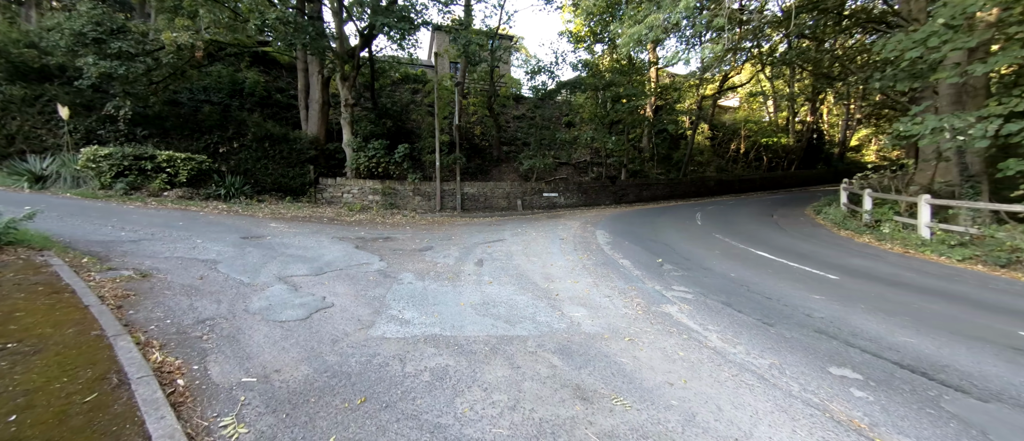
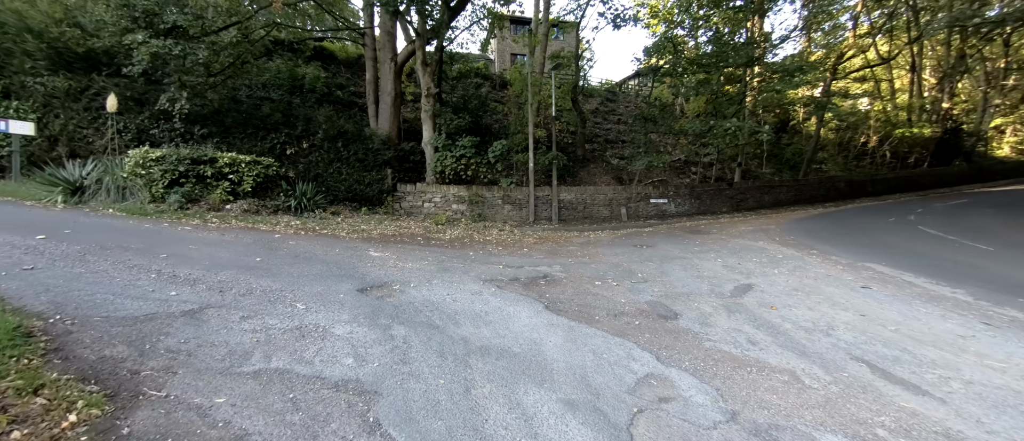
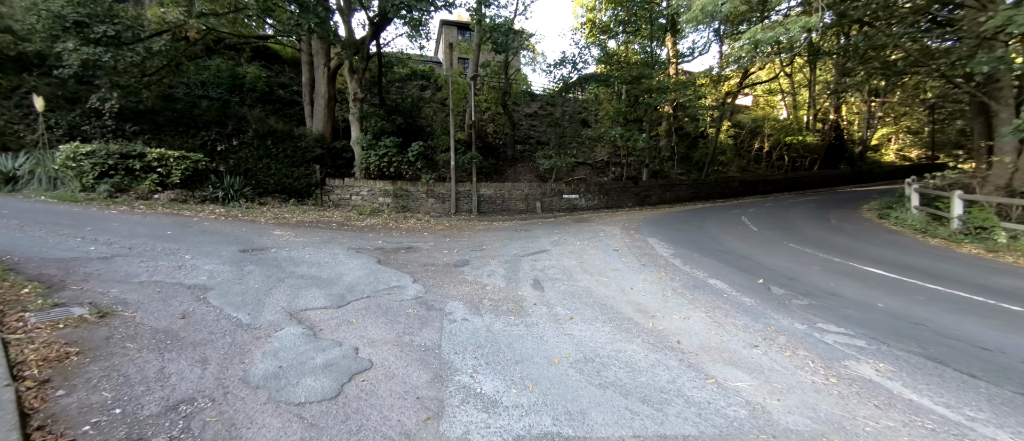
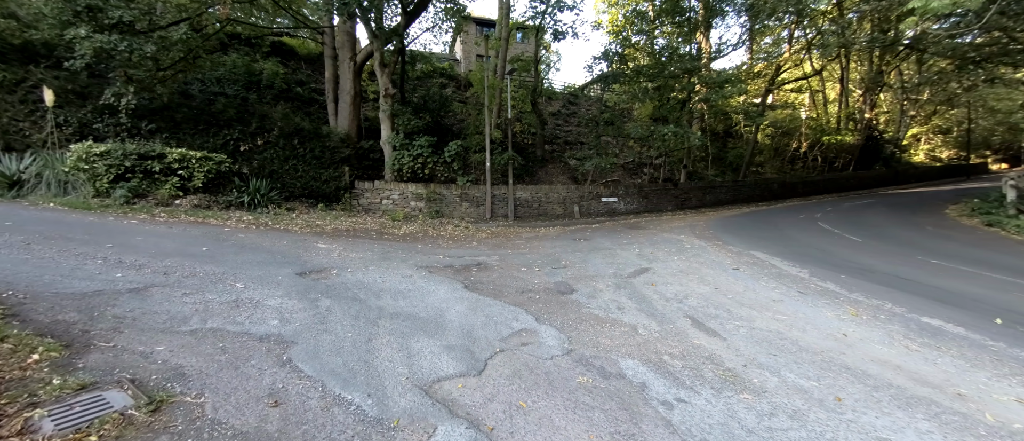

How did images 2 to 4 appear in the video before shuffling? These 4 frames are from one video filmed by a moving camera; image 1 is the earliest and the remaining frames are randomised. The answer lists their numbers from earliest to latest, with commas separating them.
3, 4, 2
